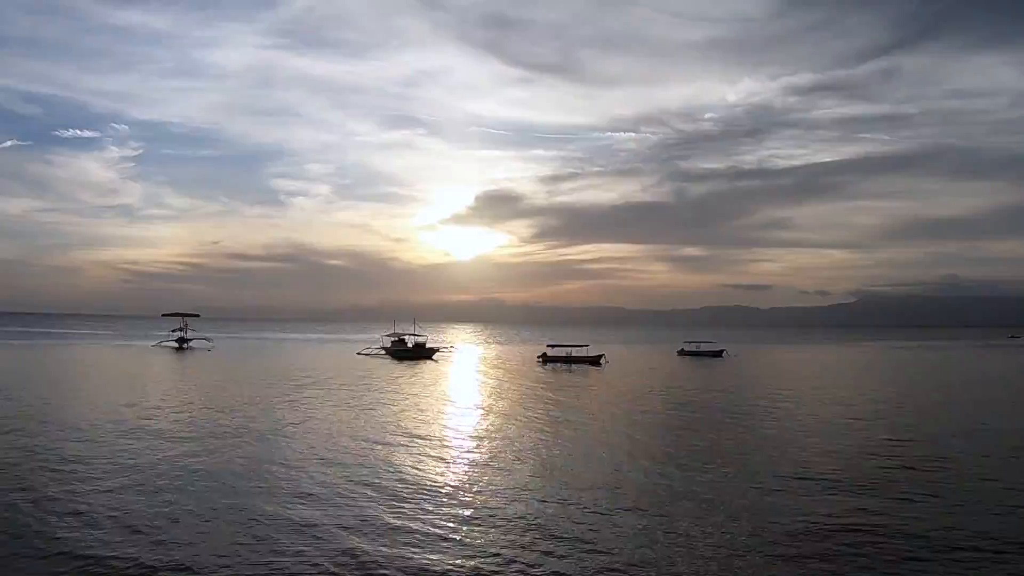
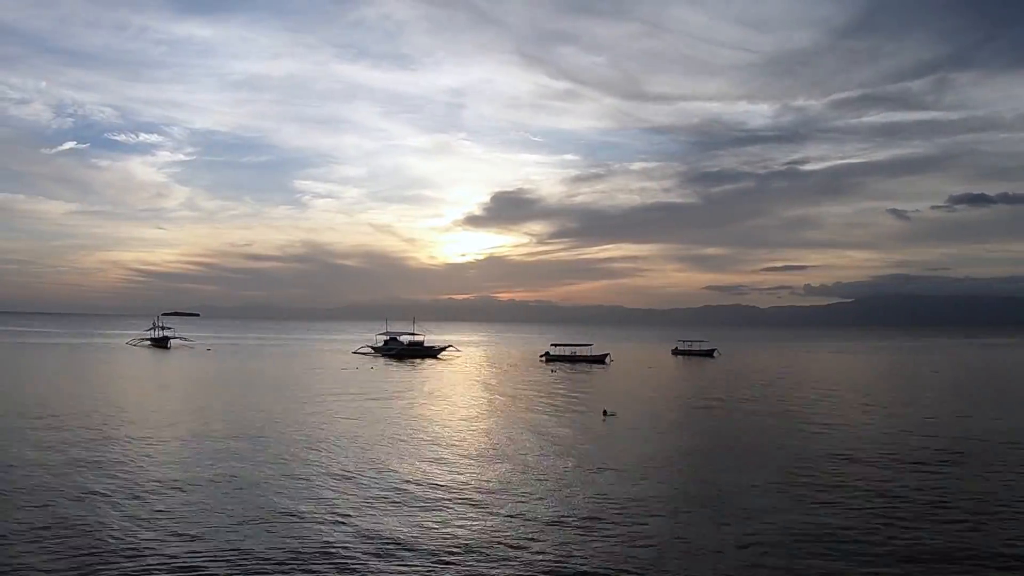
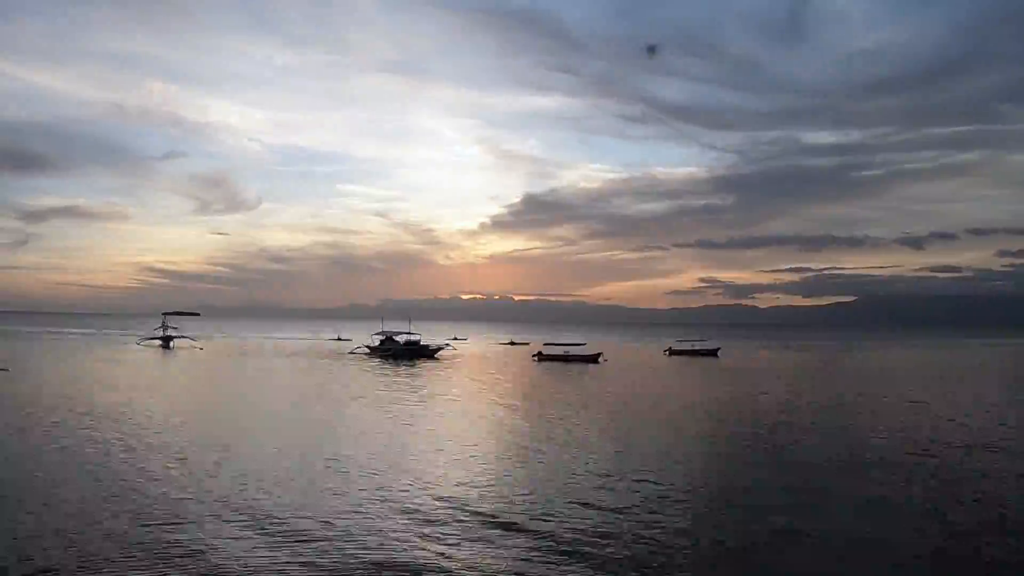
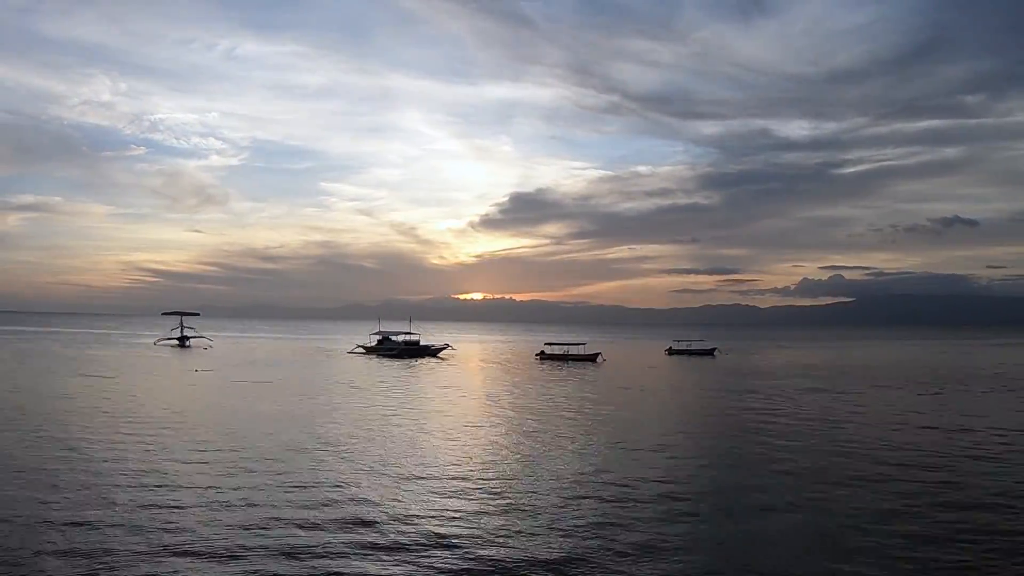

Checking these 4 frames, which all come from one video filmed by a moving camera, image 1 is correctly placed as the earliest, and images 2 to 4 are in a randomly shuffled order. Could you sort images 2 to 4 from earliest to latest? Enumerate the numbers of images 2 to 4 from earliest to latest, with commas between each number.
2, 4, 3
